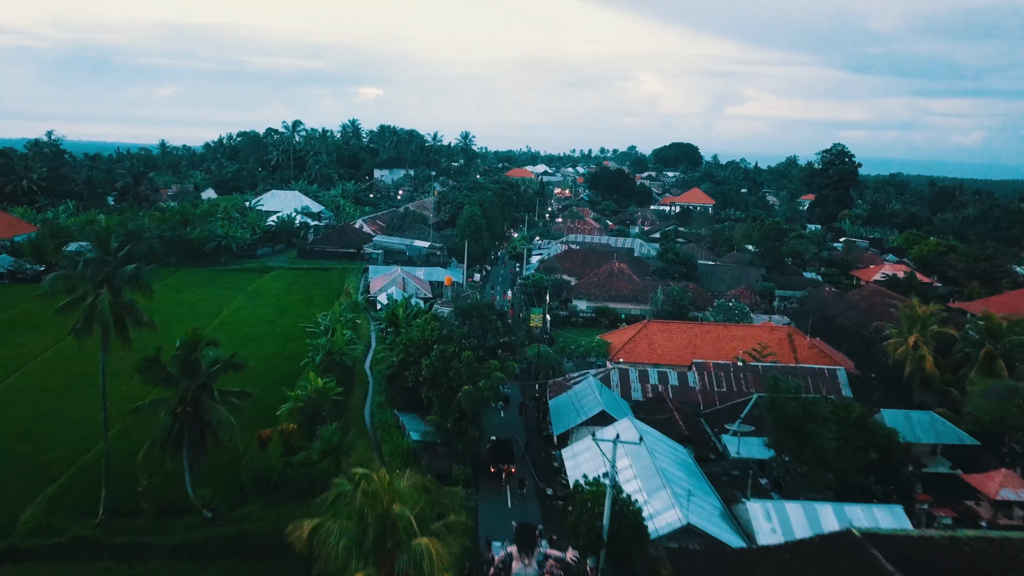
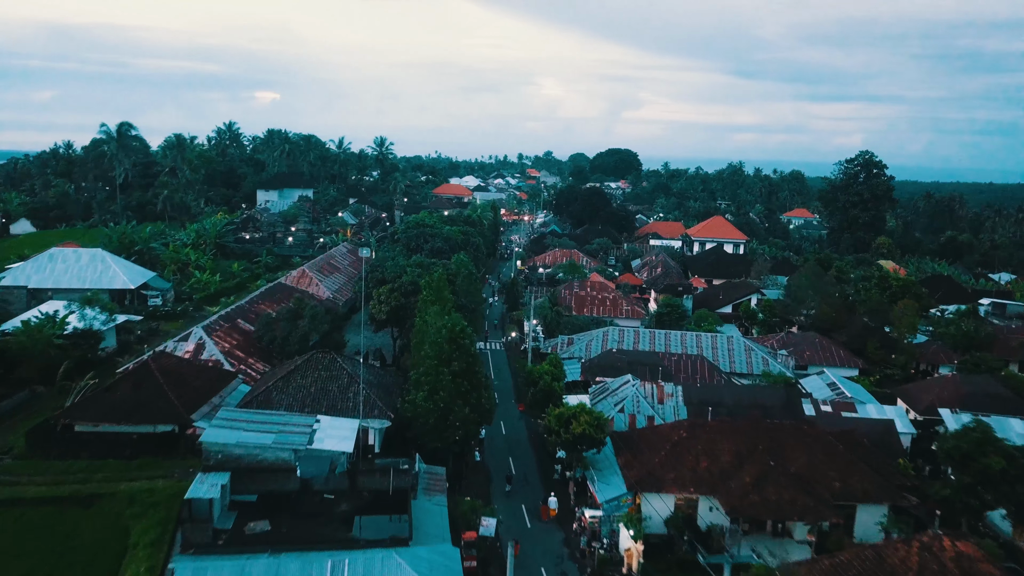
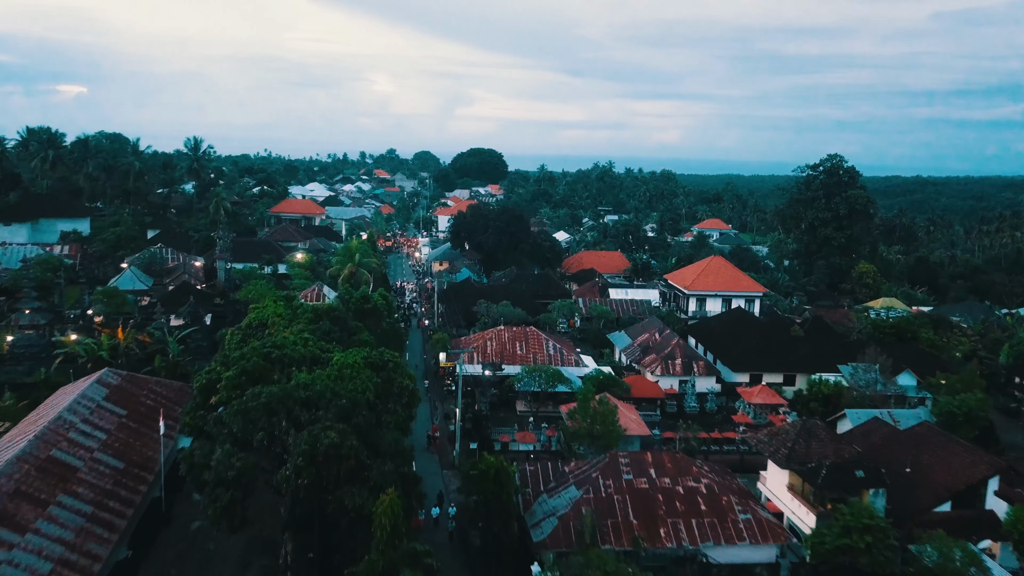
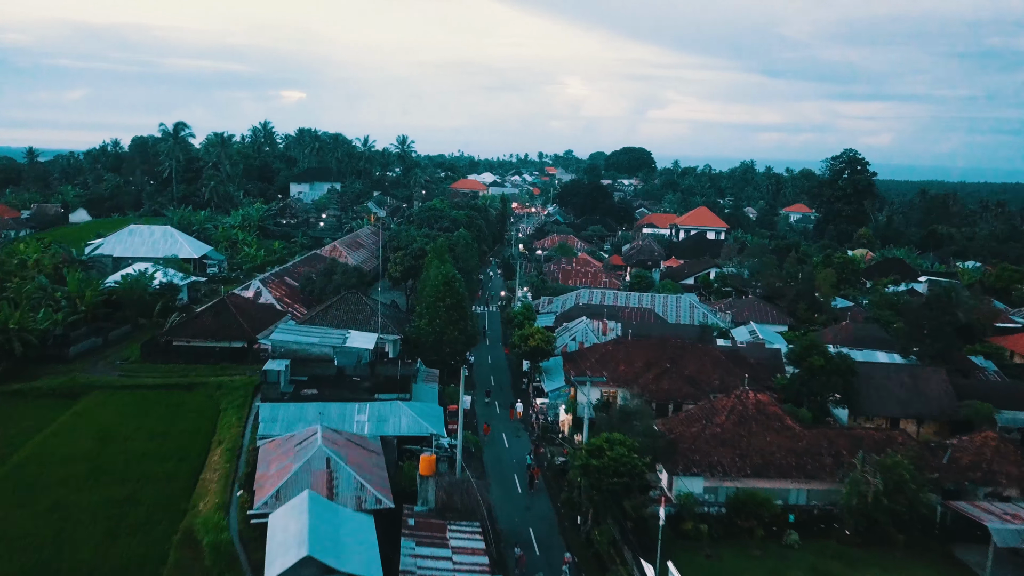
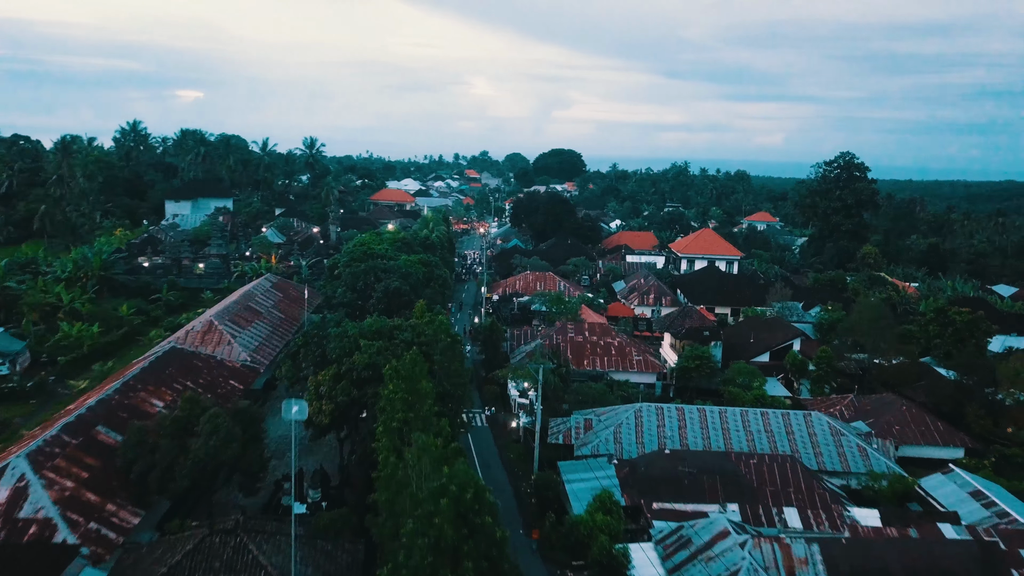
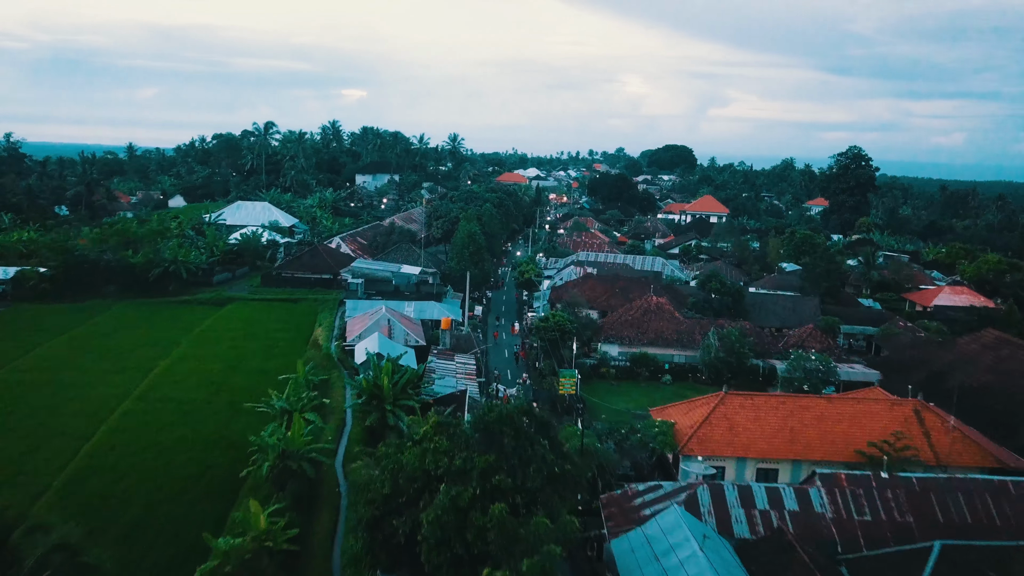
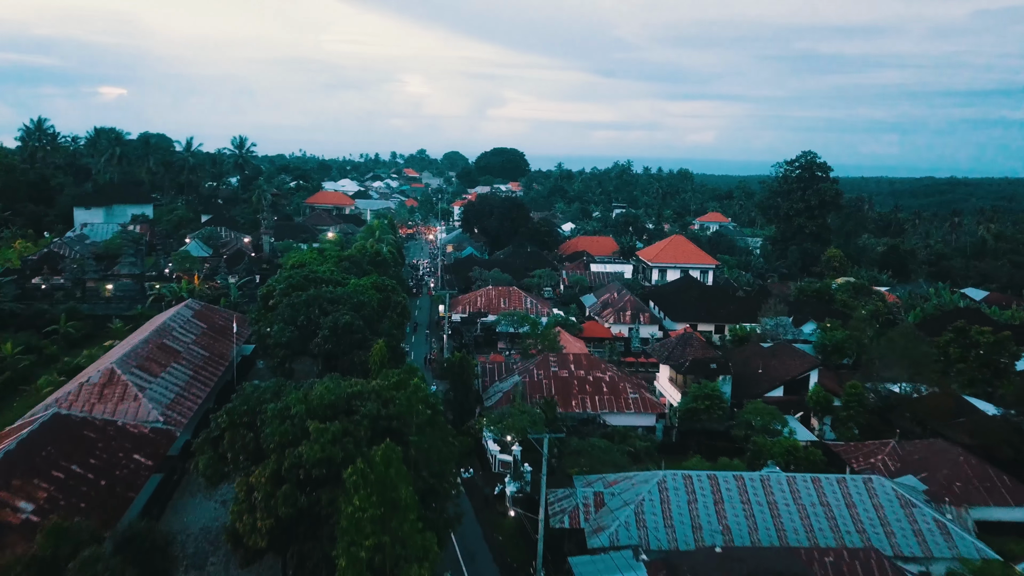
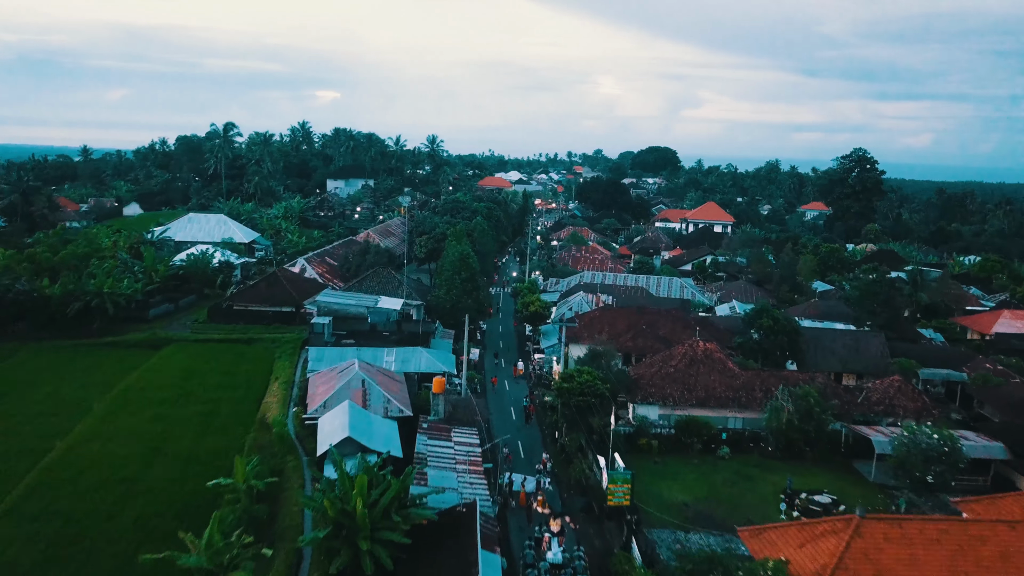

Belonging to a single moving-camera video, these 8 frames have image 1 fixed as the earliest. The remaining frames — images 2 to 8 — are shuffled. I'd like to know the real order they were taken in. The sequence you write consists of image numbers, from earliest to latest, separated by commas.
6, 8, 4, 2, 5, 7, 3
